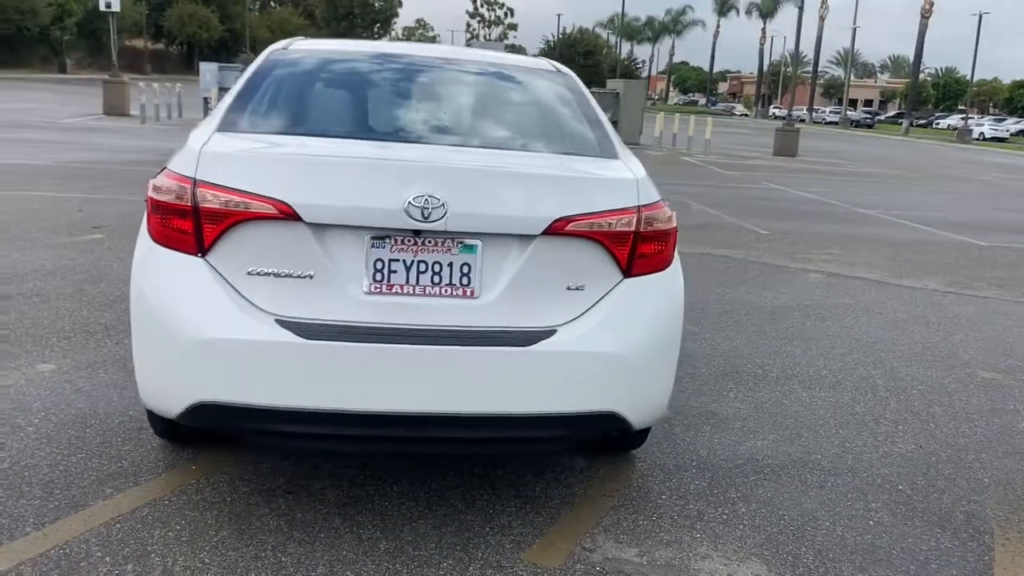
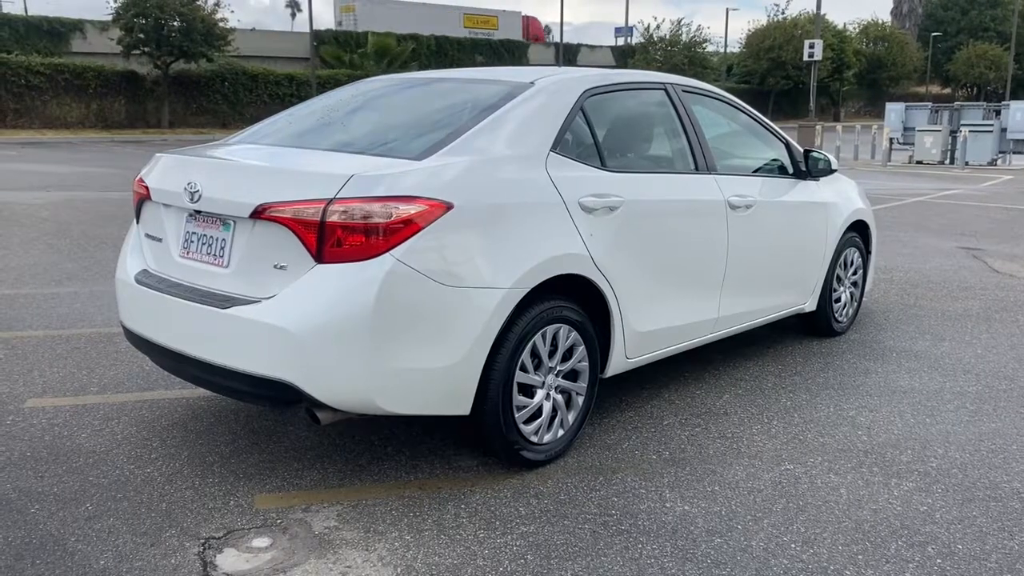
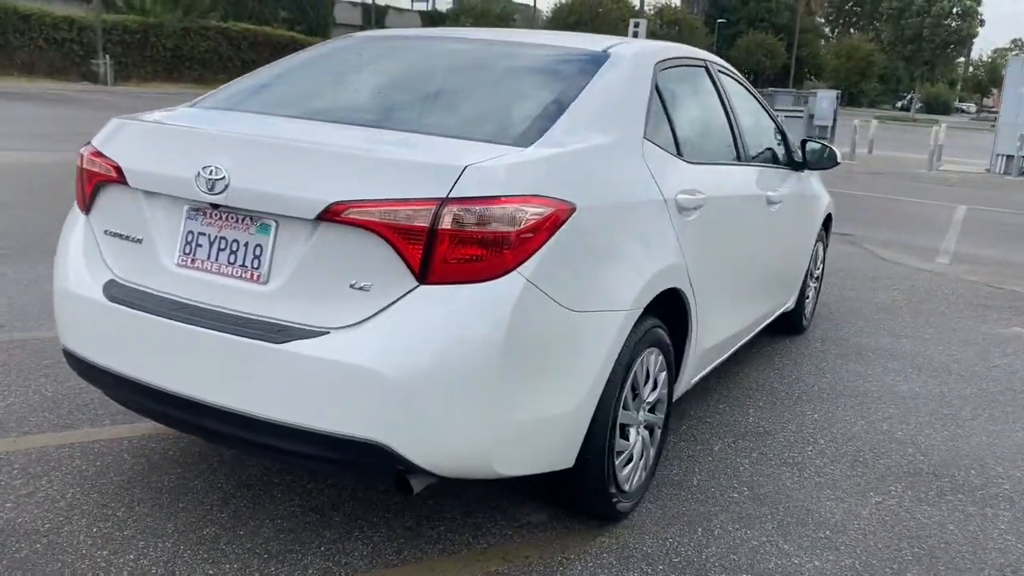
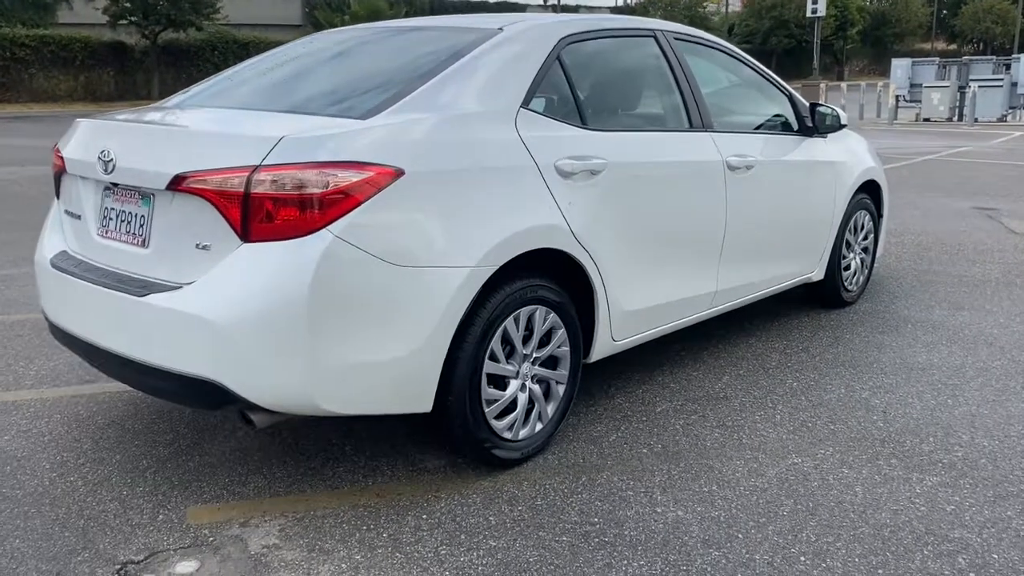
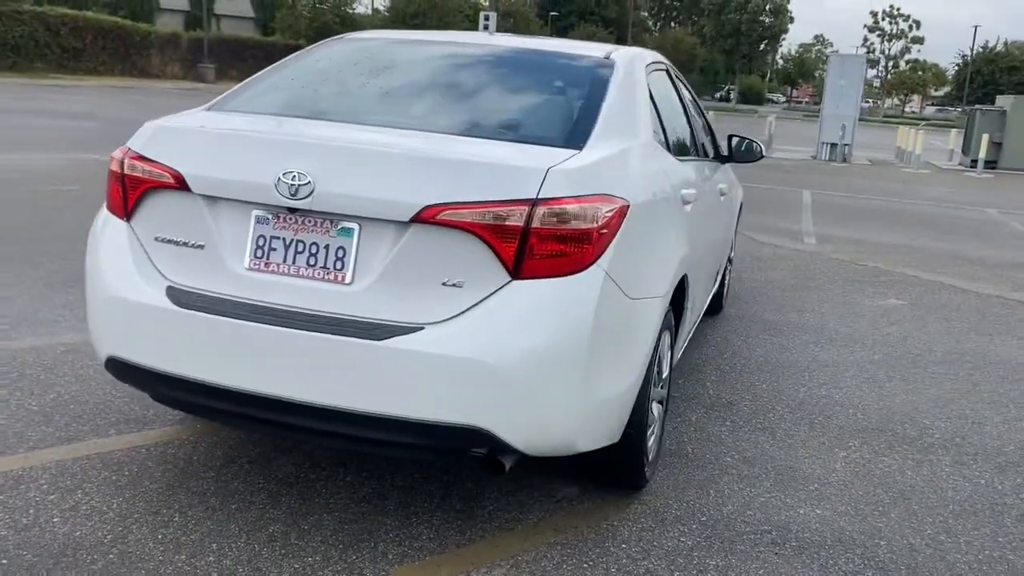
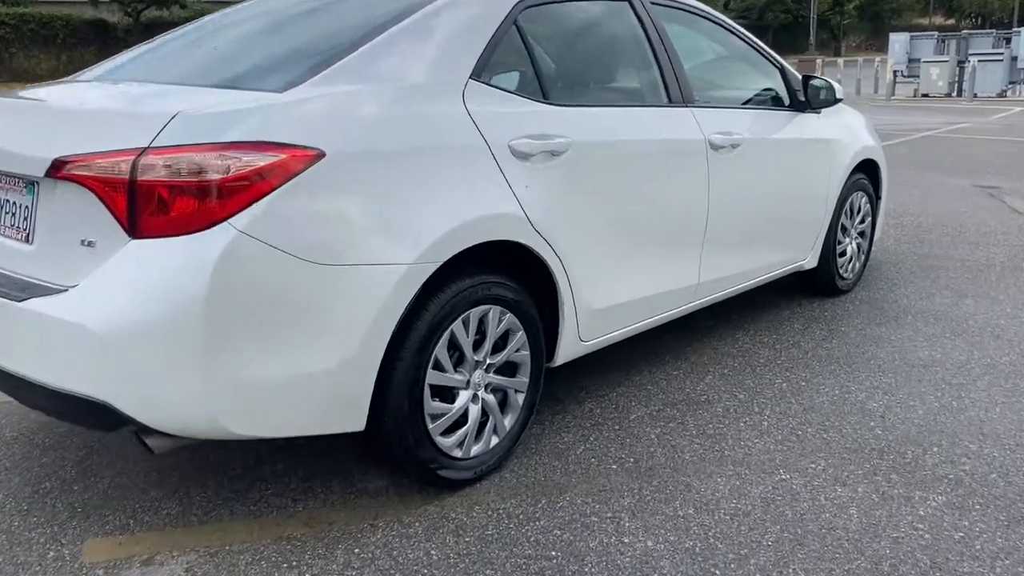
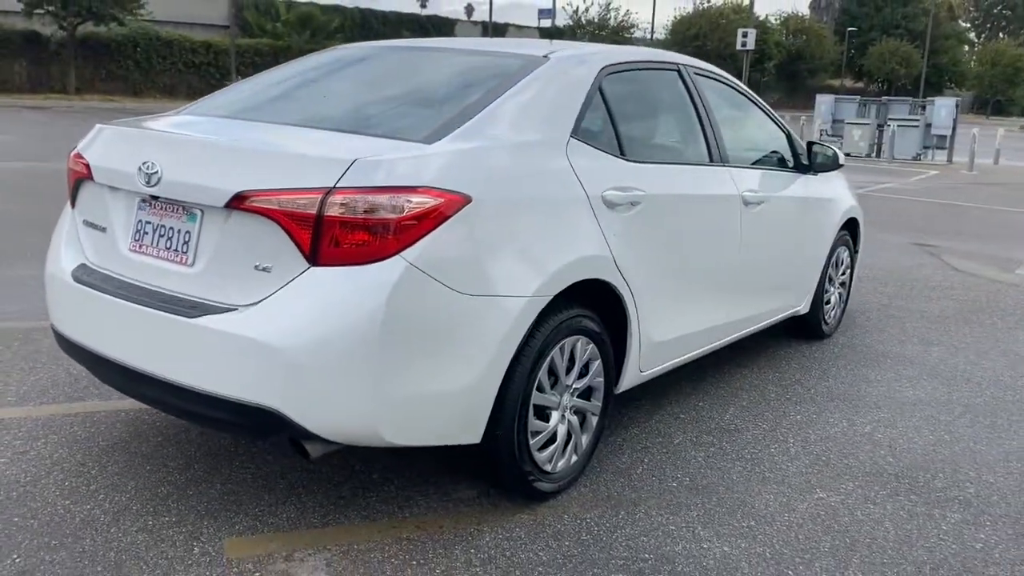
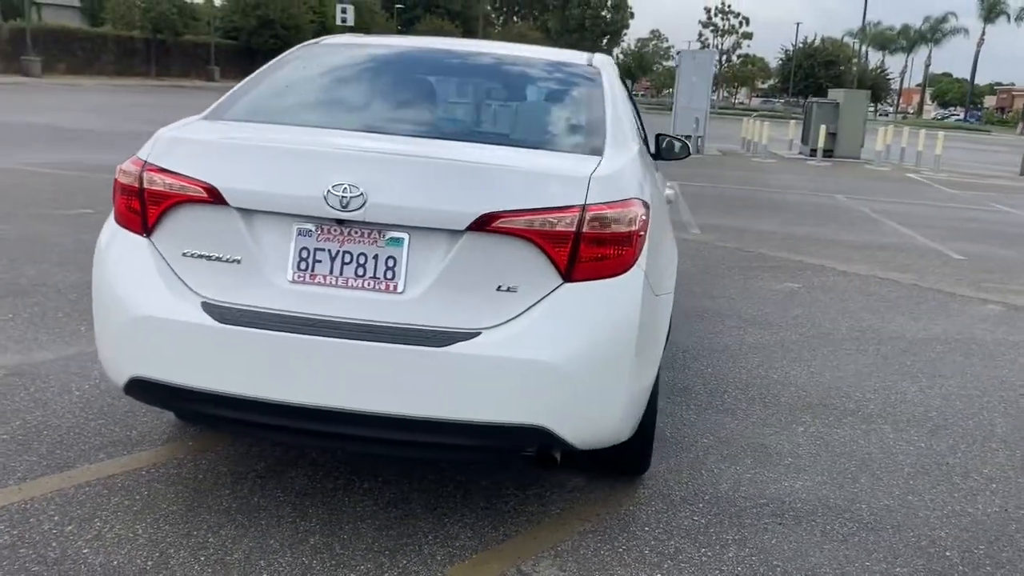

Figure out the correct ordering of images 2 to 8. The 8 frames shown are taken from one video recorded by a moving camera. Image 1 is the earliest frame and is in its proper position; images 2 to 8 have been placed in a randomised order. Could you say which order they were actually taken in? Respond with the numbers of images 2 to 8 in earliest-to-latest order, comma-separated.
8, 5, 3, 7, 2, 4, 6
